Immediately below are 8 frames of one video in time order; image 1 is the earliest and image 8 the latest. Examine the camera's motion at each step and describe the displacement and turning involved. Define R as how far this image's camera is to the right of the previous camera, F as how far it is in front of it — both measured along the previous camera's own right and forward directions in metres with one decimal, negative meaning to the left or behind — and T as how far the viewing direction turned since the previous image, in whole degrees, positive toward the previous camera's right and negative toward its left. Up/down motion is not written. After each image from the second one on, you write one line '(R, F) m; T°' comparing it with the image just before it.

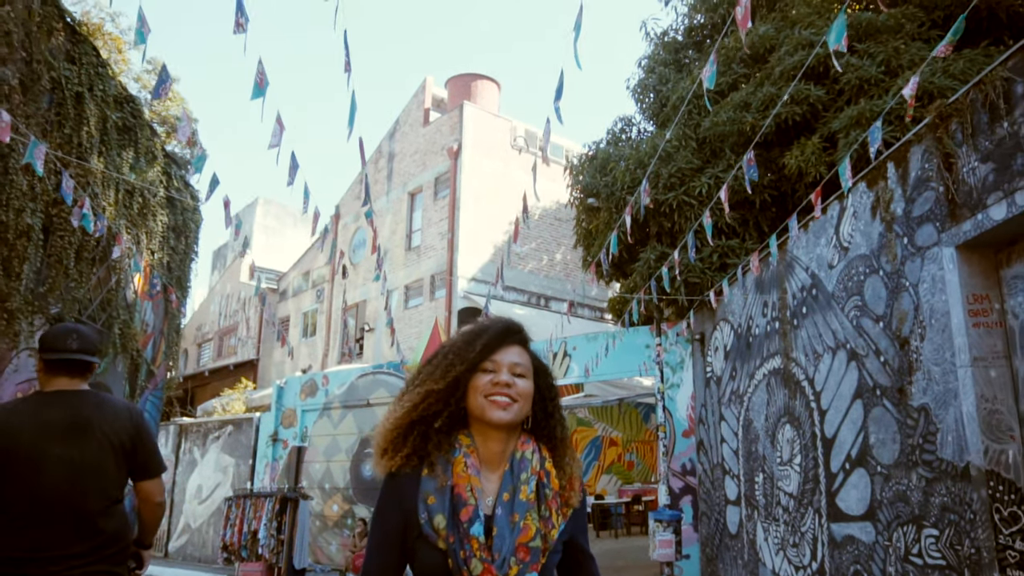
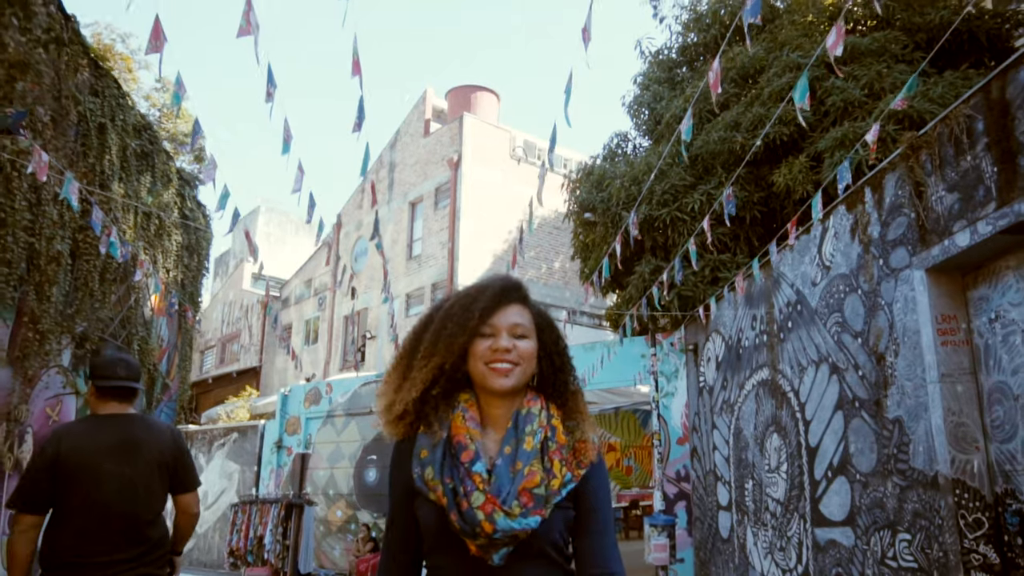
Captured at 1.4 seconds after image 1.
(0.0, -0.3) m; 0°
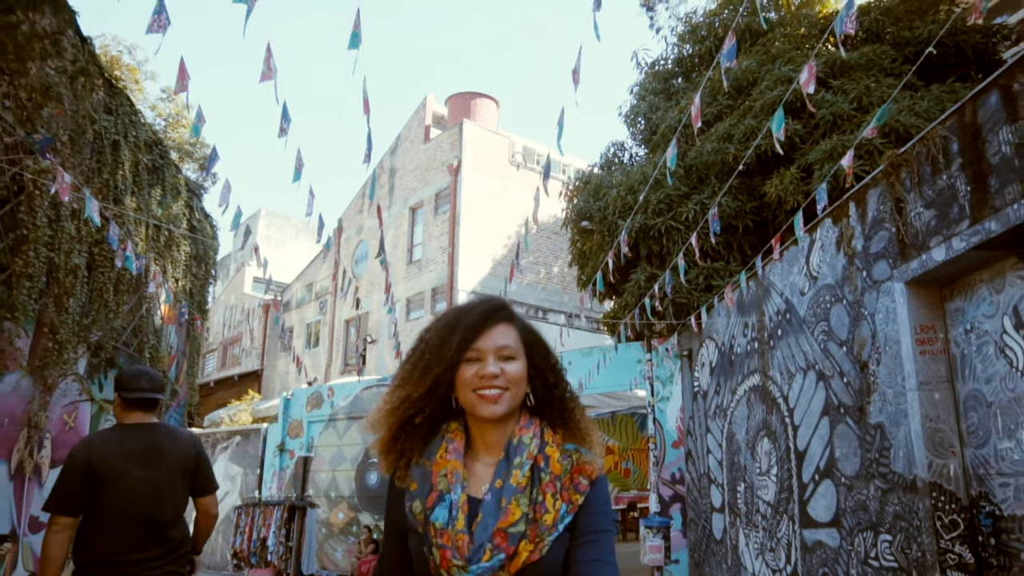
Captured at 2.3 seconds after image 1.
(0.0, -0.2) m; 0°
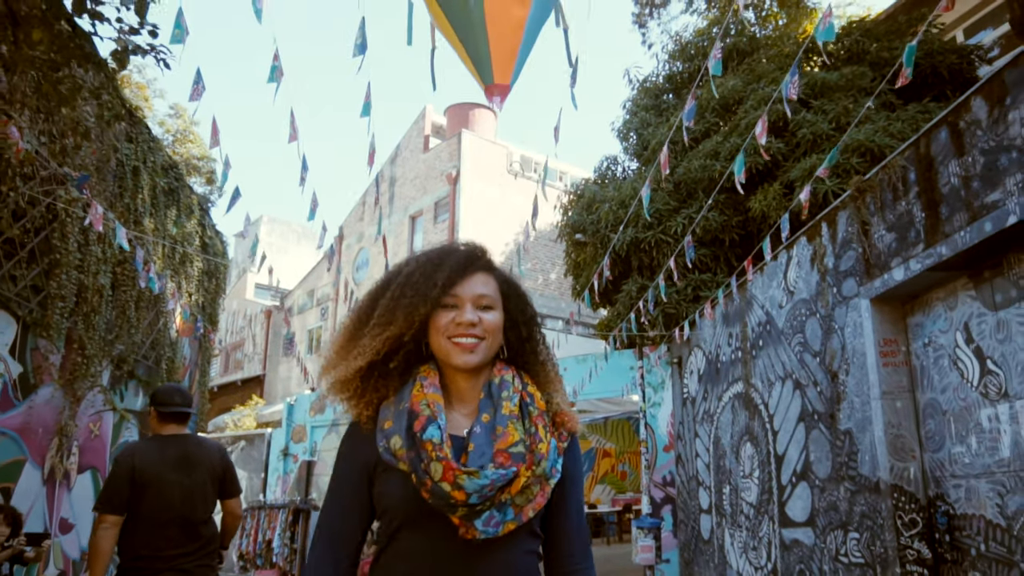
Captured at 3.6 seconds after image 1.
(0.0, -0.4) m; 0°
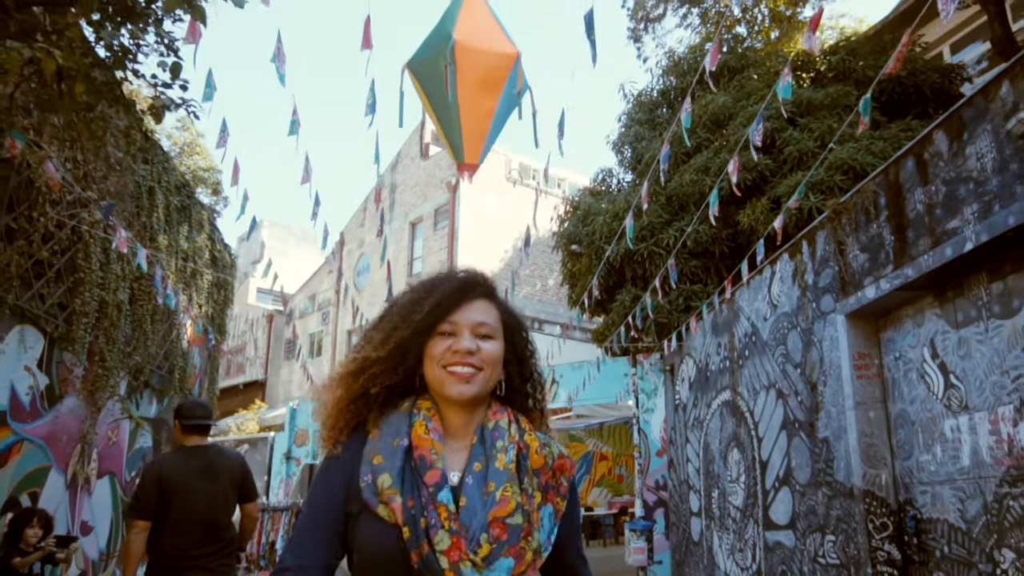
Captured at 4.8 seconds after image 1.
(0.0, -0.3) m; 0°
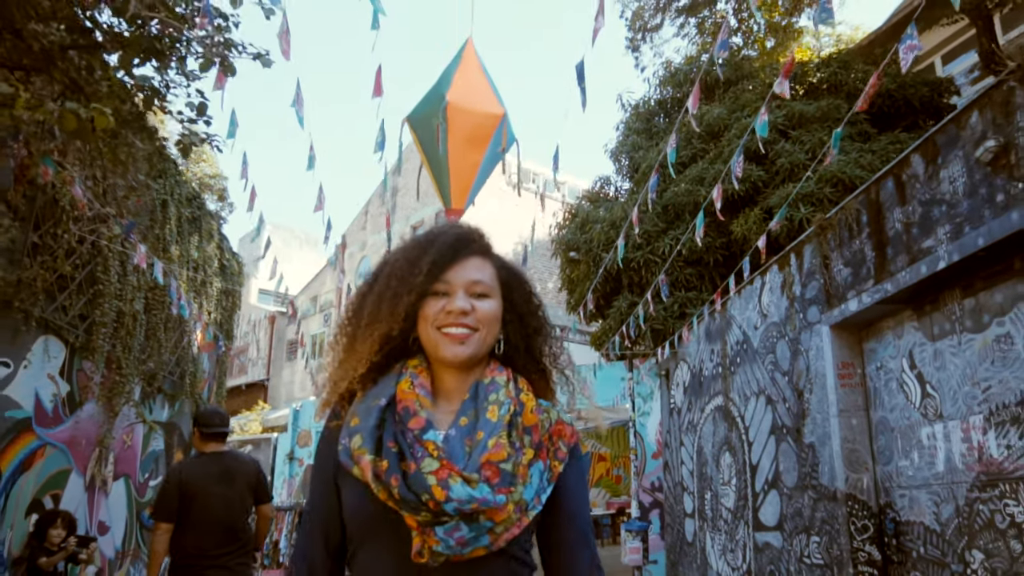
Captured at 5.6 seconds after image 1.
(0.0, -0.3) m; 0°
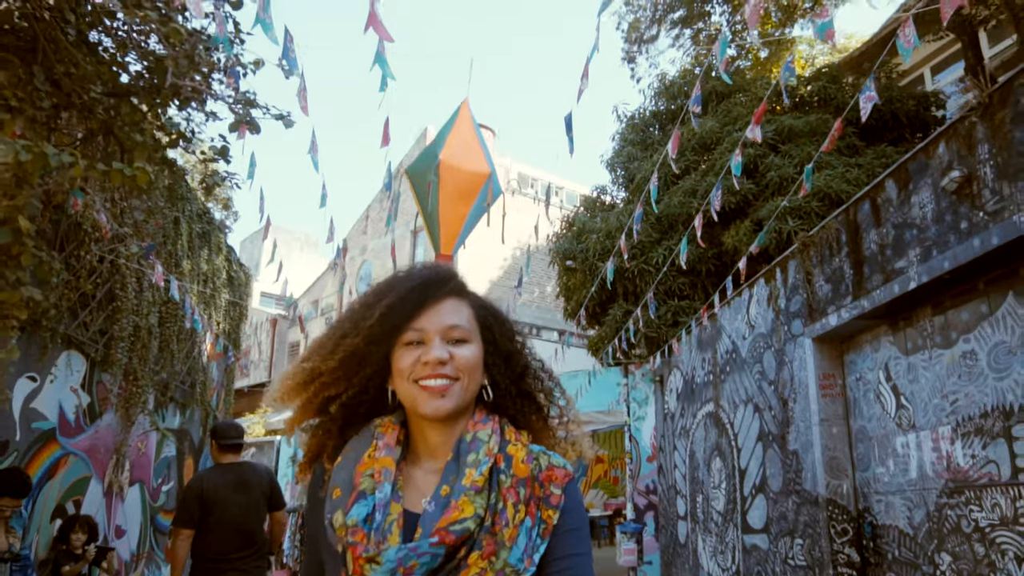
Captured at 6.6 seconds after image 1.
(0.0, -0.3) m; 0°
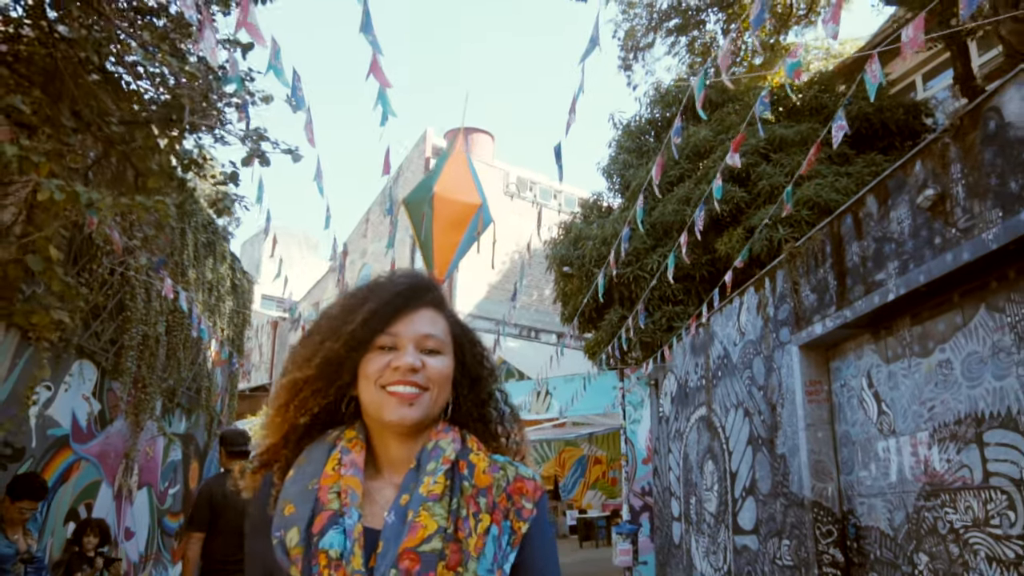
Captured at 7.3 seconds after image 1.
(0.0, -0.2) m; 0°
